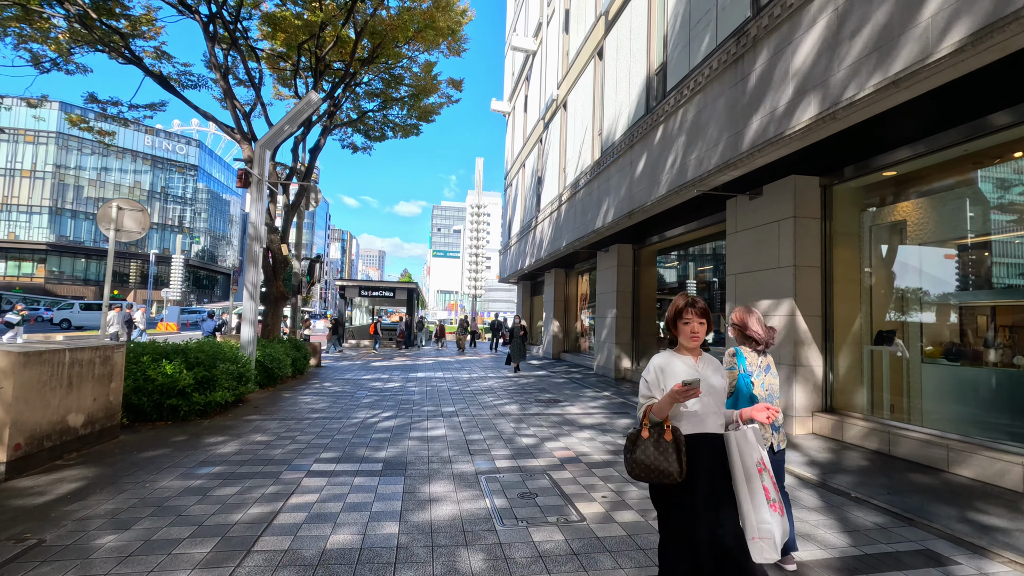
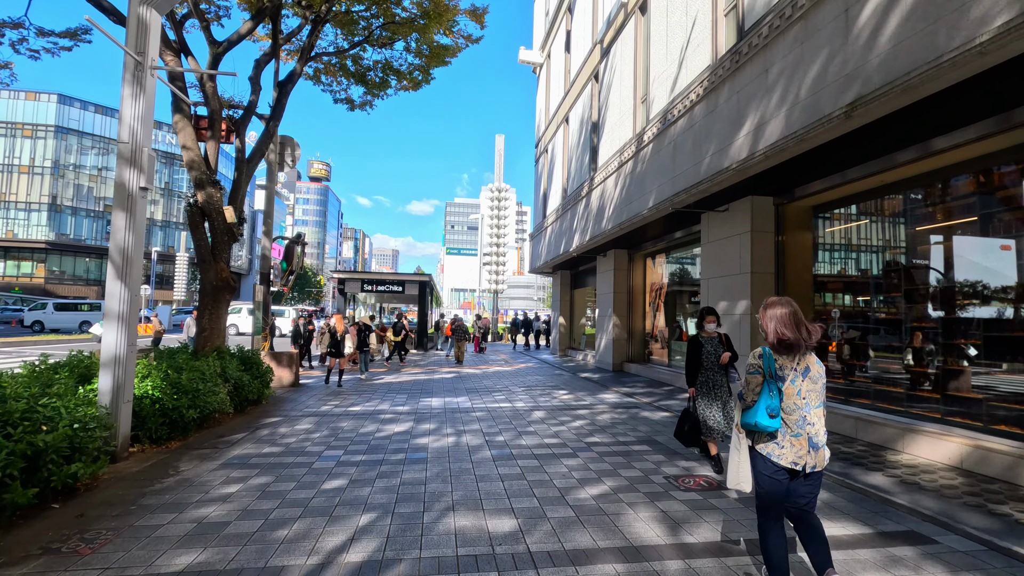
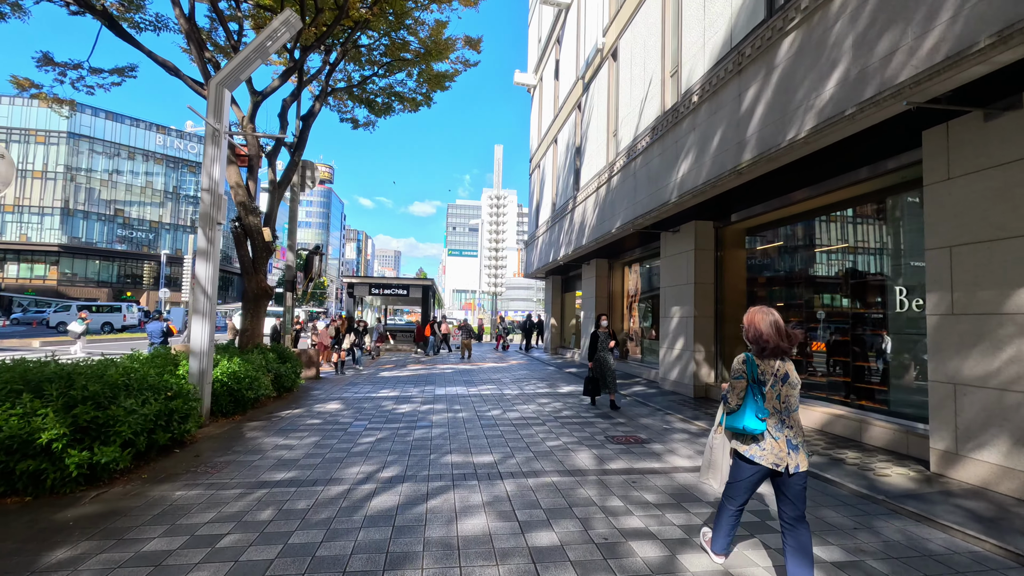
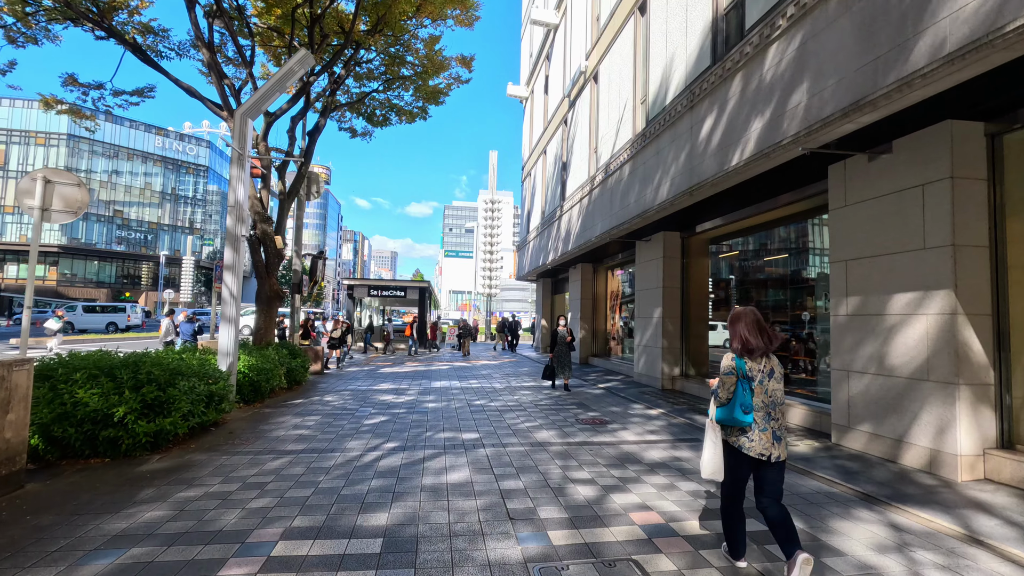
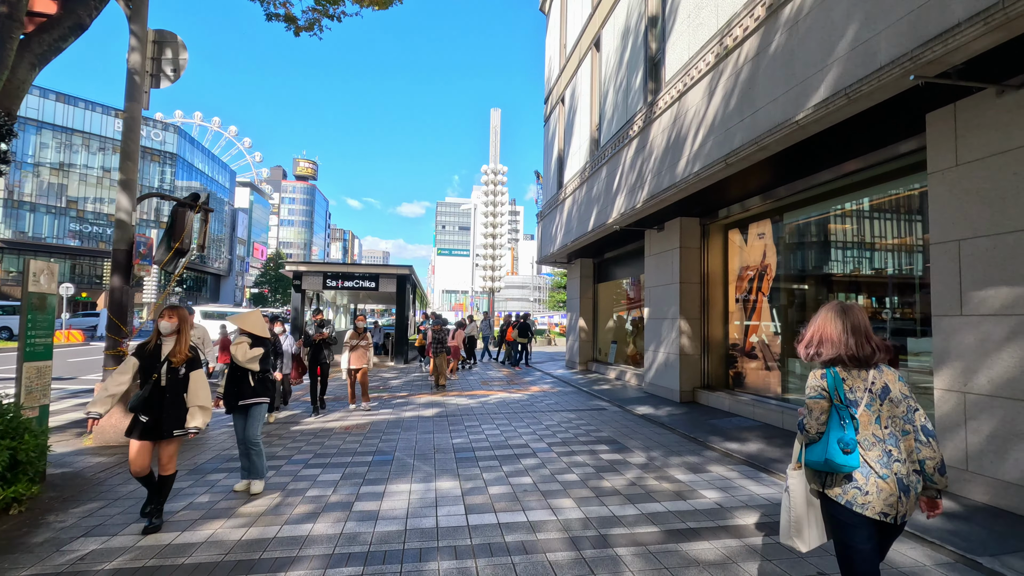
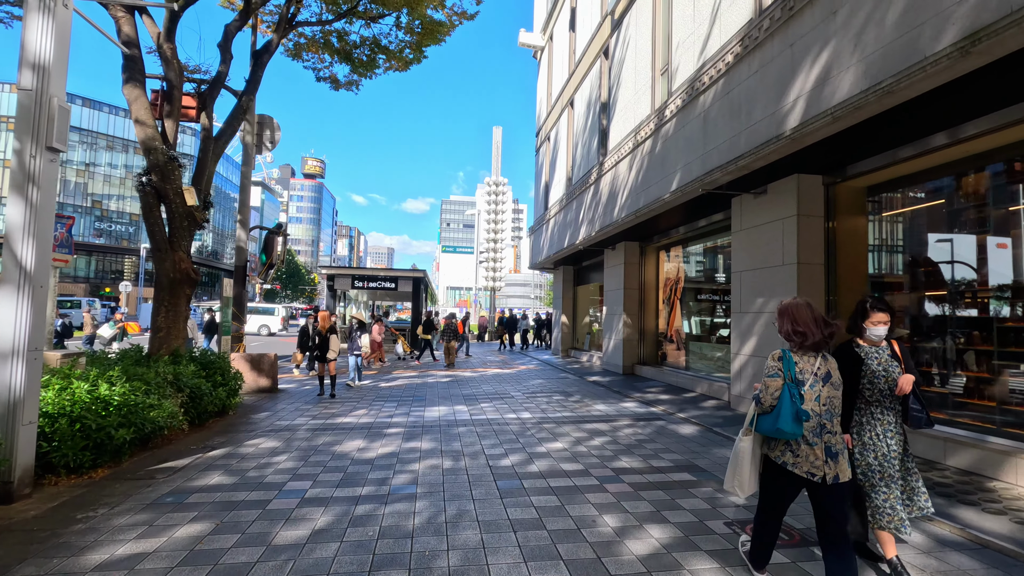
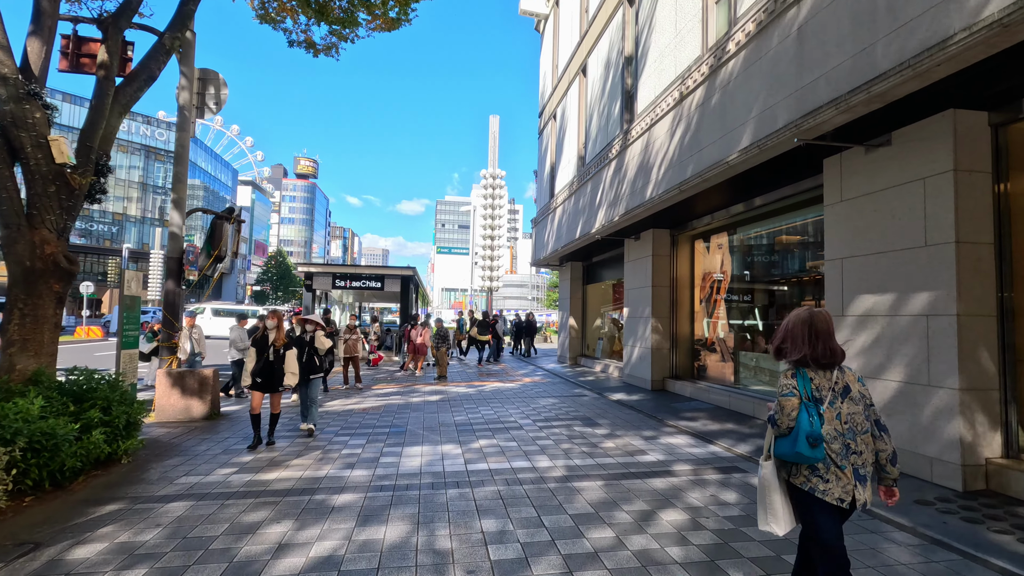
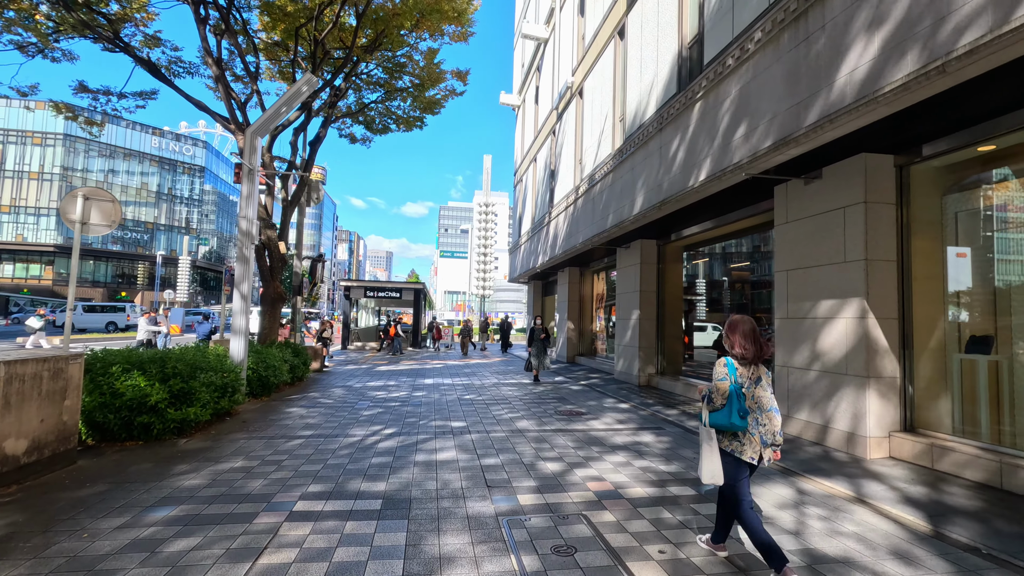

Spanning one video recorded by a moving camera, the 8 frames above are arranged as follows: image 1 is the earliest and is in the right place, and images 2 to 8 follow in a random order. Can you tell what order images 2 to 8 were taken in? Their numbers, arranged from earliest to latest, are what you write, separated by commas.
8, 4, 3, 2, 6, 7, 5
